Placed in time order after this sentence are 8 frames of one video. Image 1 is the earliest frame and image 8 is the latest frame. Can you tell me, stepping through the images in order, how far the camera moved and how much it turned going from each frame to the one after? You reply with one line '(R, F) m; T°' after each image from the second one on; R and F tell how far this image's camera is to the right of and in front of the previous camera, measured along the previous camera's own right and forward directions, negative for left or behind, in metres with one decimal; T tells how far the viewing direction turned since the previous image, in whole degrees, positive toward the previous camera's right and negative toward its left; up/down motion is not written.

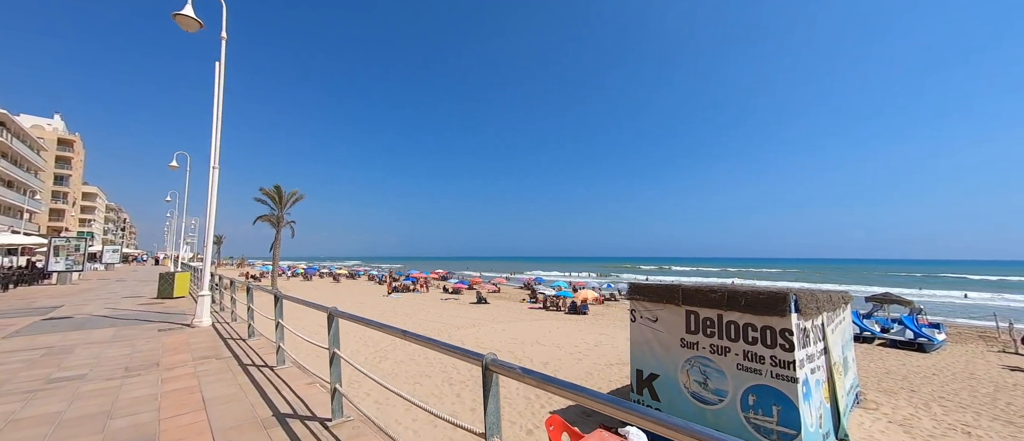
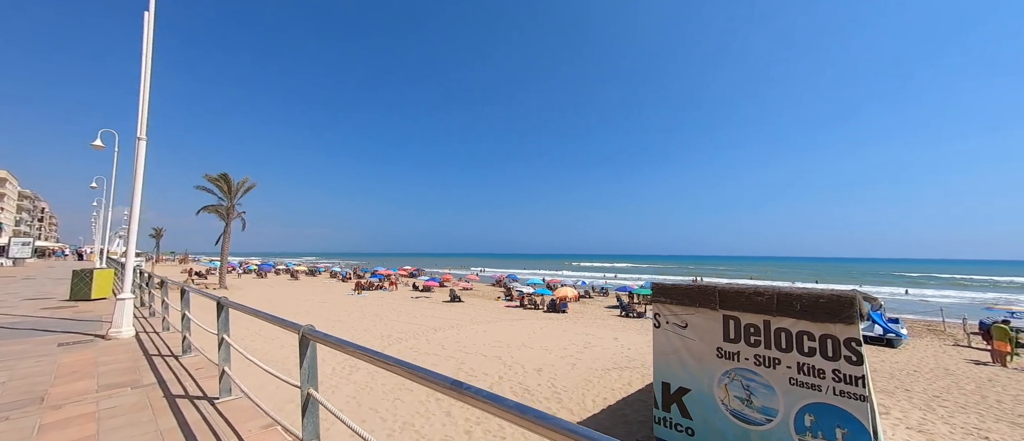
(-0.6, +1.0) m; +5°
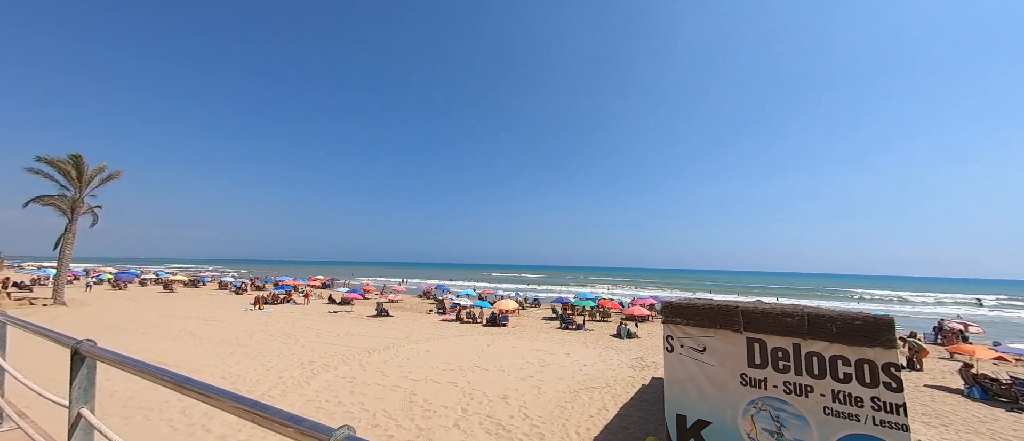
(-1.0, +1.1) m; +12°
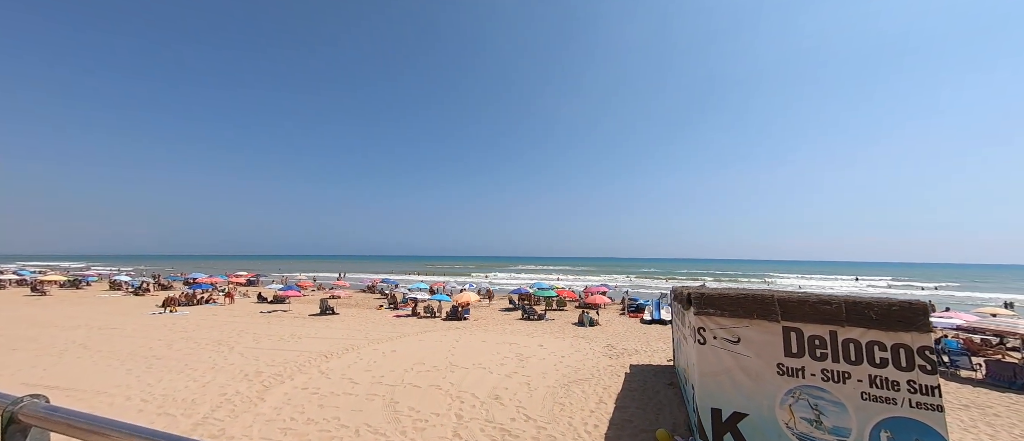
(-1.1, +0.7) m; +9°
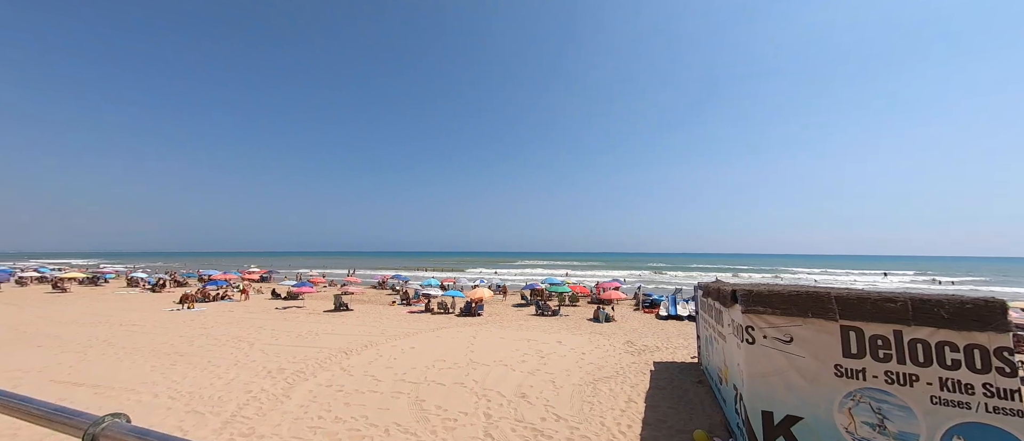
(-0.4, +0.2) m; -1°
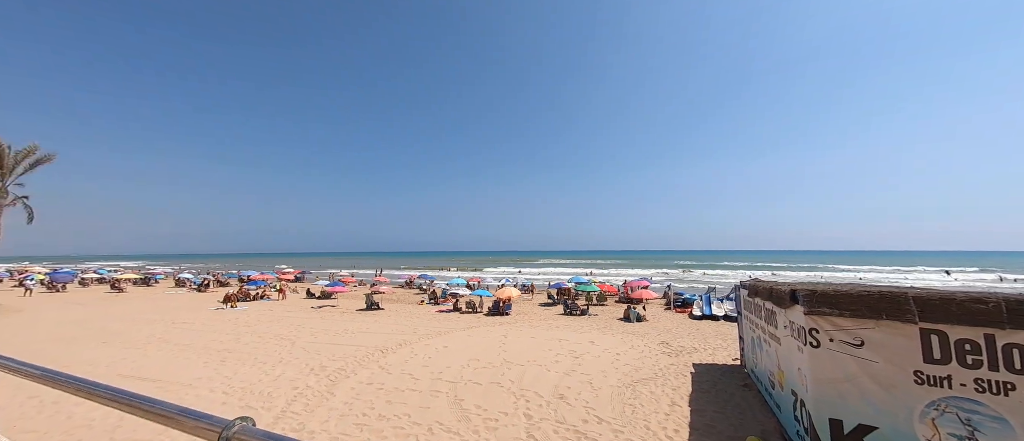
(-0.3, +0.1) m; -3°
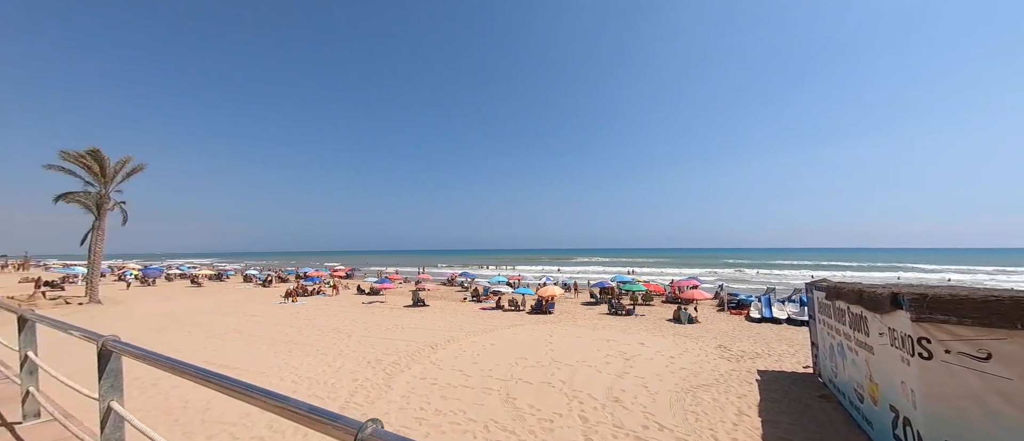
(-0.3, +0.1) m; -6°
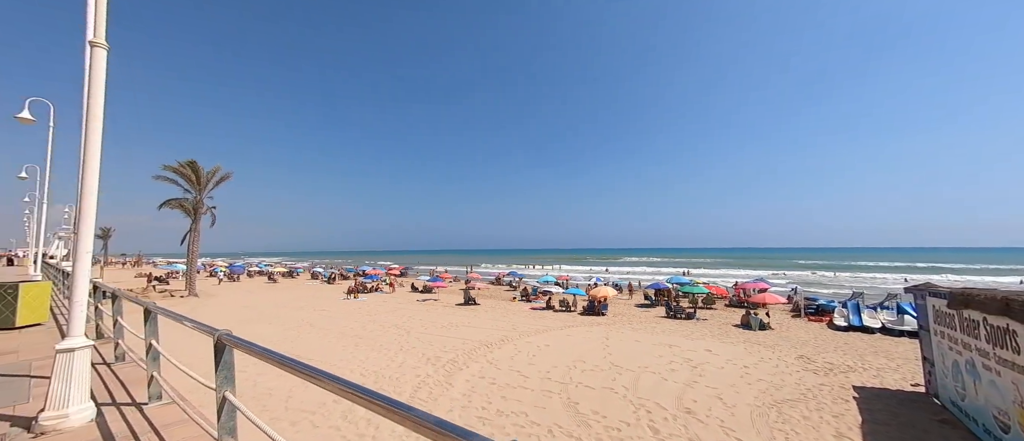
(-0.3, +0.1) m; -7°
